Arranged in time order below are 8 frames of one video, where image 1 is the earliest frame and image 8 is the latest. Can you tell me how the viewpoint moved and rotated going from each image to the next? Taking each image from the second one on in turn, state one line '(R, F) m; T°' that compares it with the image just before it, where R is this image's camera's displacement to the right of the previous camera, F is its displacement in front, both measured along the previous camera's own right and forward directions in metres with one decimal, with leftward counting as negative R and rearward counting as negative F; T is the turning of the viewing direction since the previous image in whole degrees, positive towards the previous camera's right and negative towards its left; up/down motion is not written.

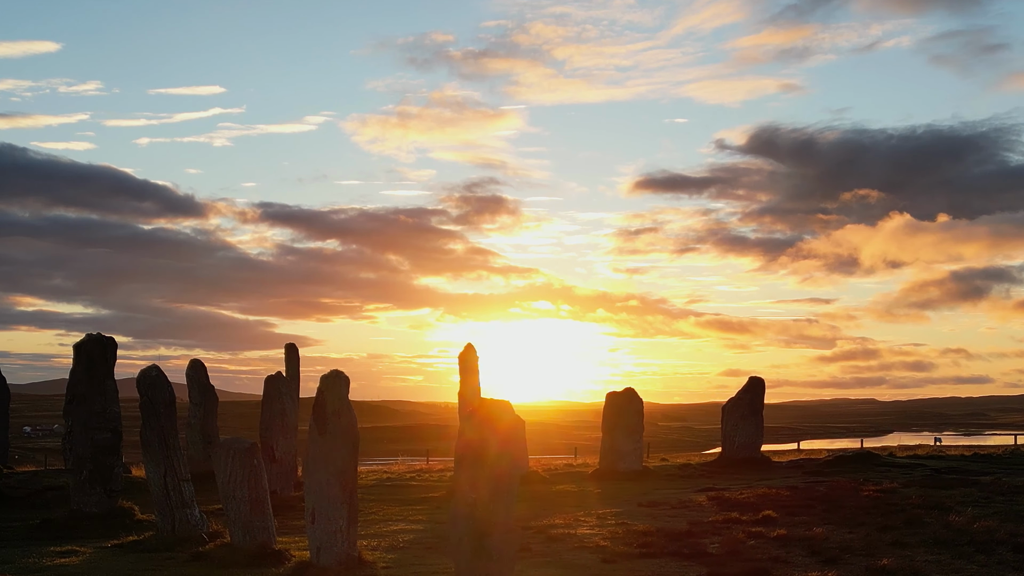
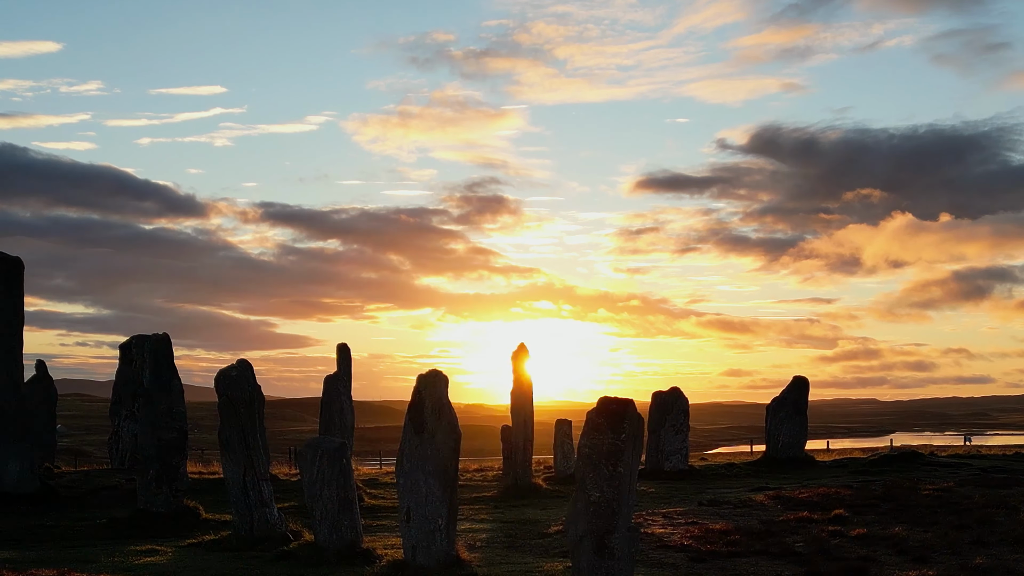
(-1.6, -0.1) m; 0°
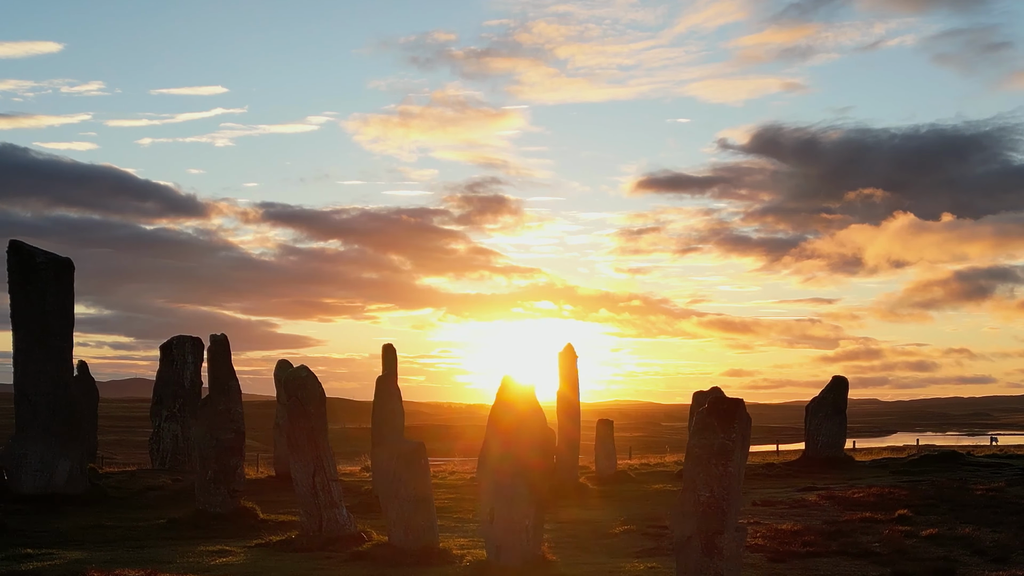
(-1.4, 0.0) m; 0°
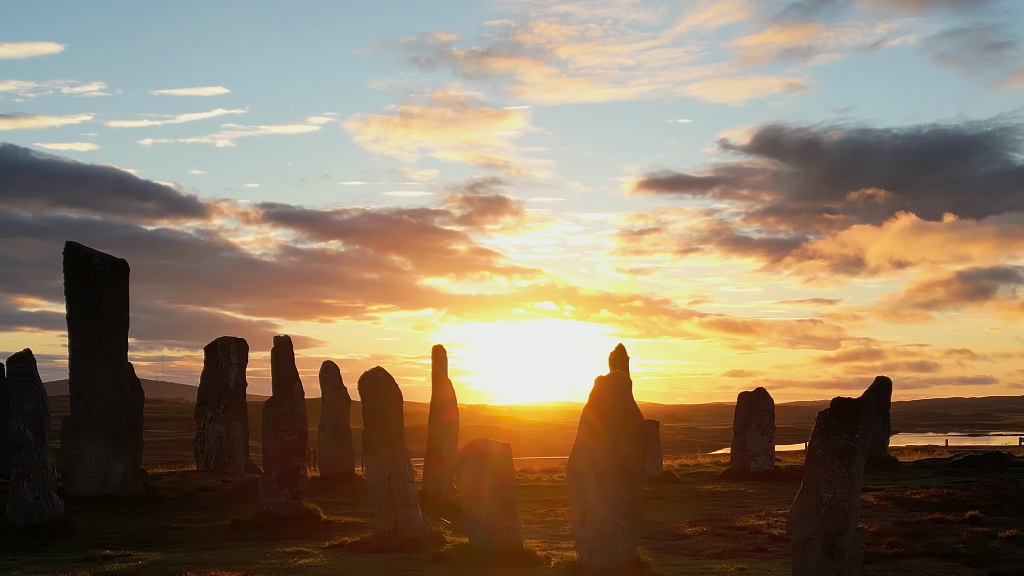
(-1.5, 0.0) m; 0°
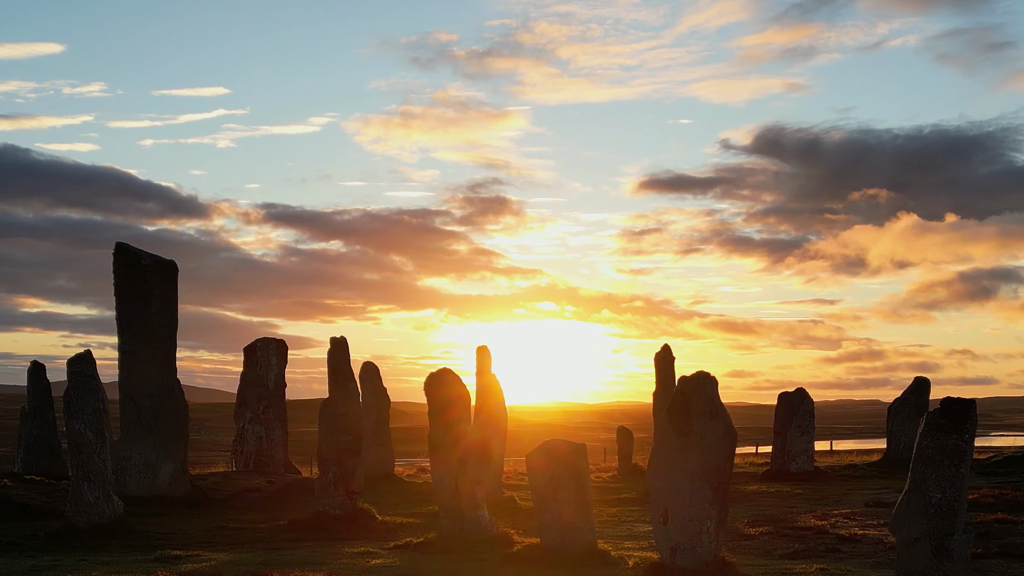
(-1.4, 0.0) m; 0°
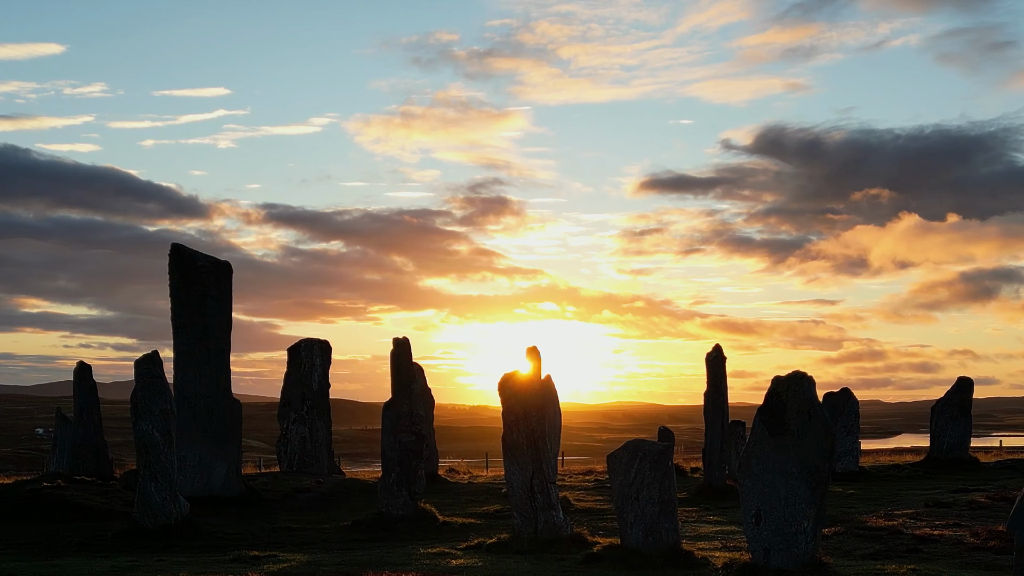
(-1.5, 0.0) m; 0°
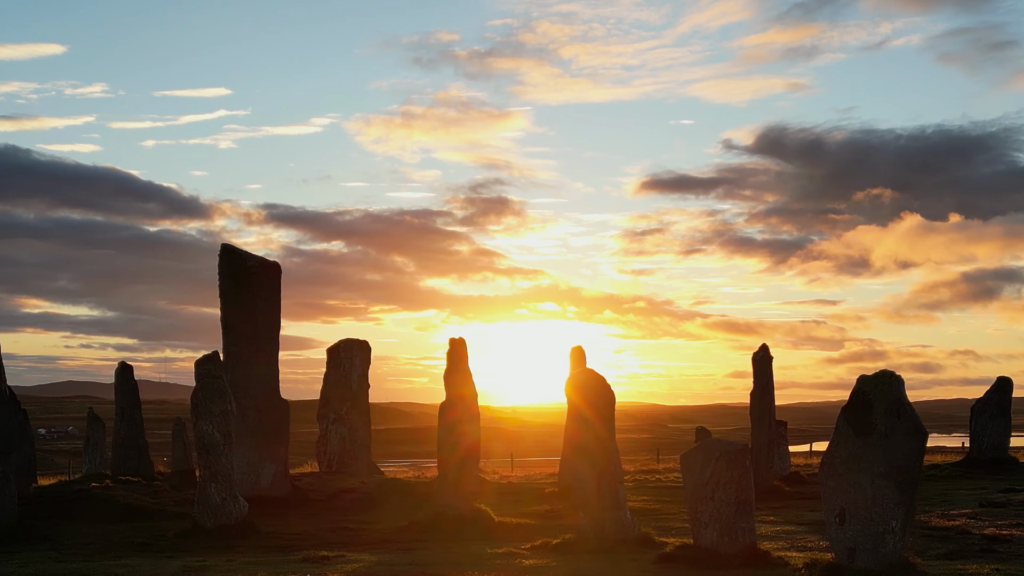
(-1.4, +0.1) m; 0°
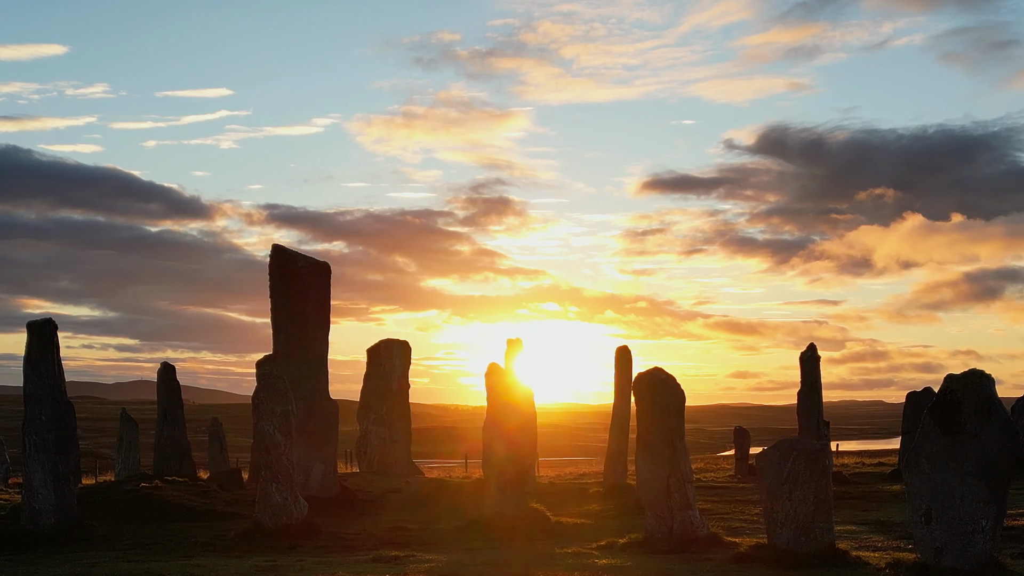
(-1.4, +0.1) m; 0°
